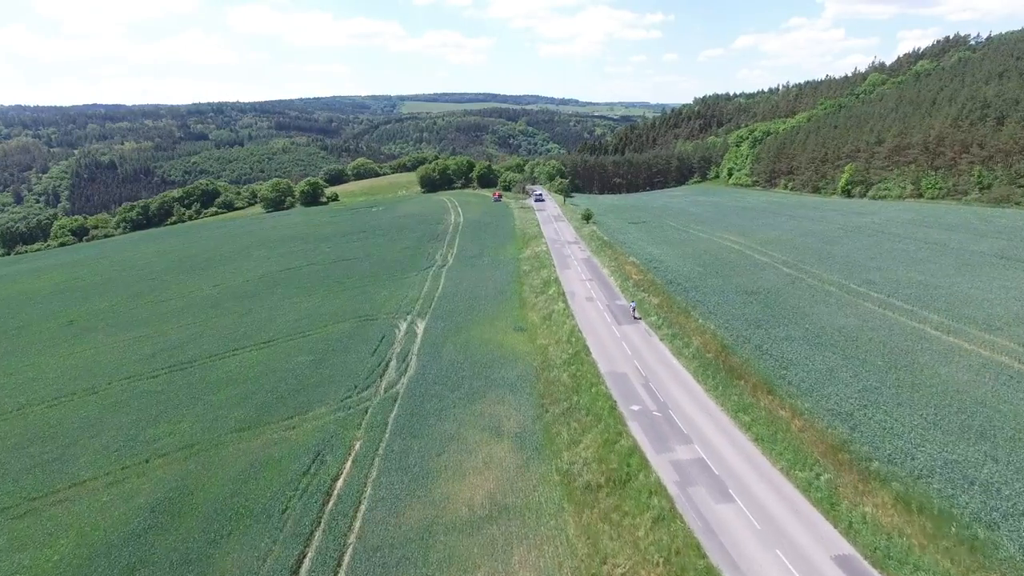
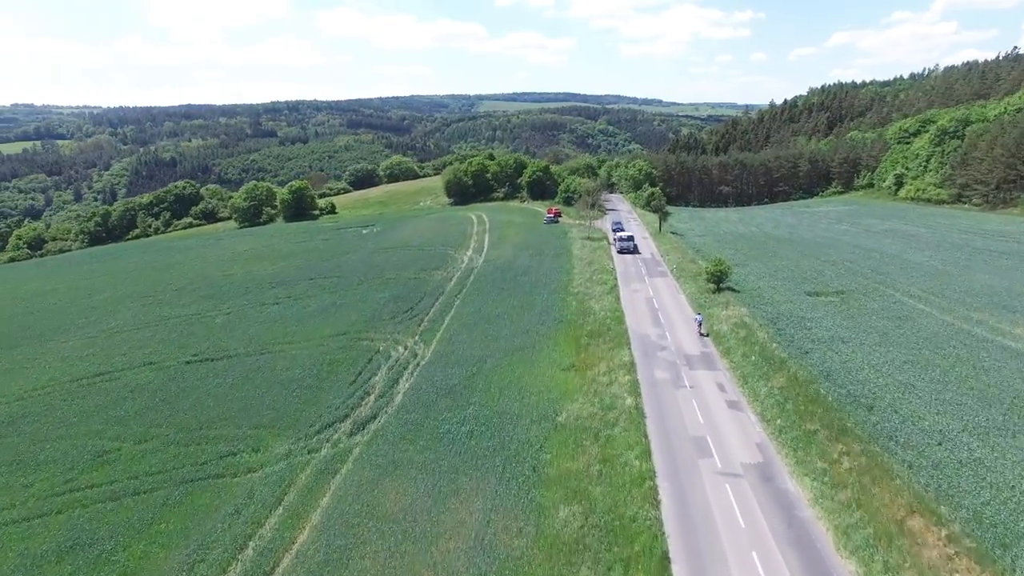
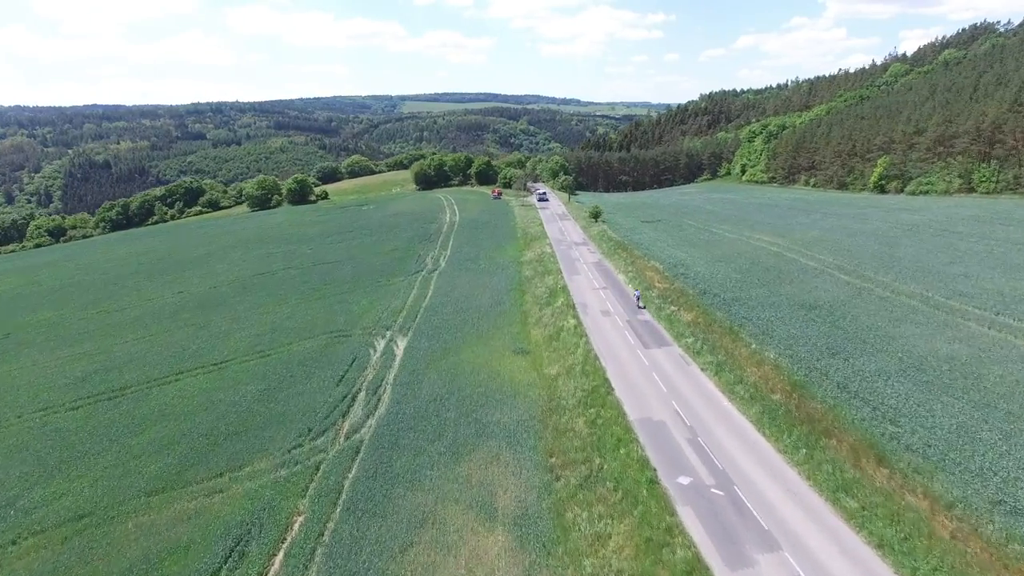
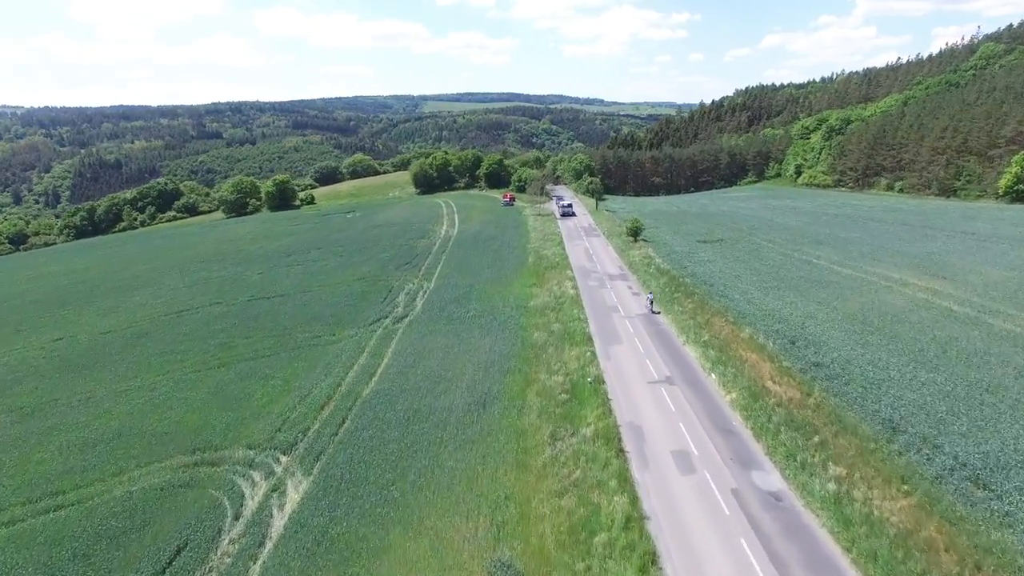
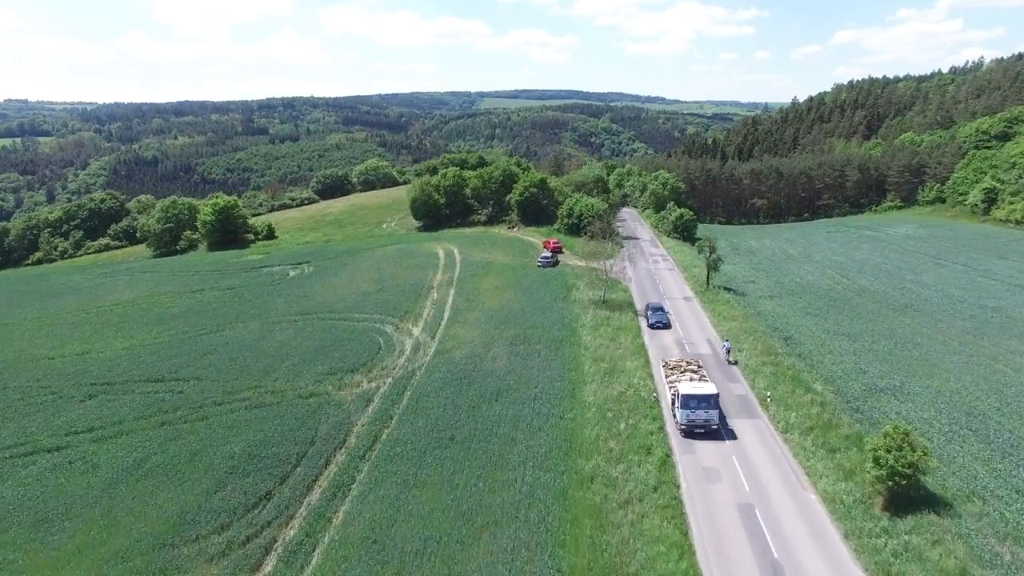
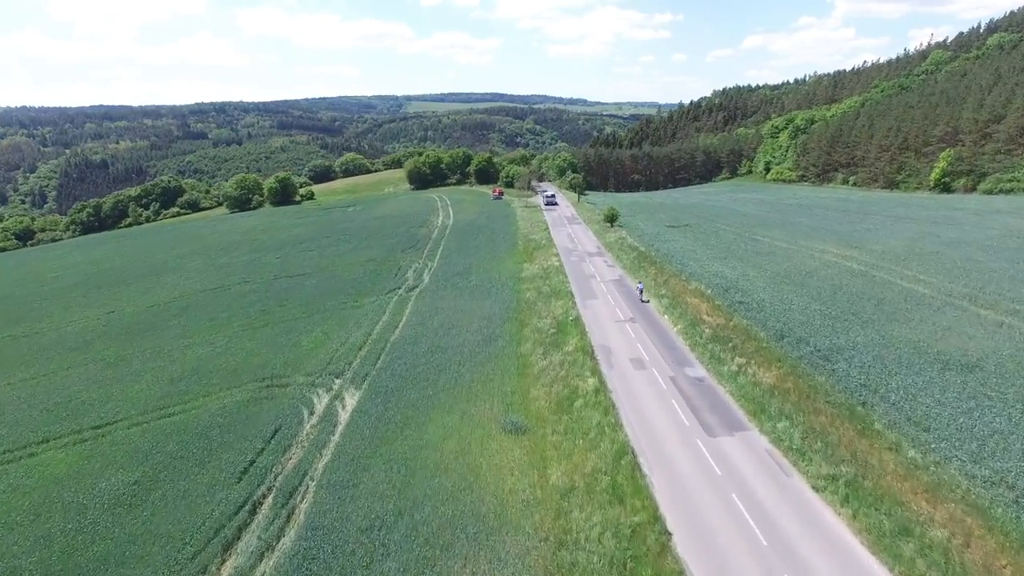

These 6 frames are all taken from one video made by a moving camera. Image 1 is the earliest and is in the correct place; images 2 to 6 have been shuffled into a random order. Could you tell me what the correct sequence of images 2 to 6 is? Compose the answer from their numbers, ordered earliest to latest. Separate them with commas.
3, 6, 4, 2, 5
